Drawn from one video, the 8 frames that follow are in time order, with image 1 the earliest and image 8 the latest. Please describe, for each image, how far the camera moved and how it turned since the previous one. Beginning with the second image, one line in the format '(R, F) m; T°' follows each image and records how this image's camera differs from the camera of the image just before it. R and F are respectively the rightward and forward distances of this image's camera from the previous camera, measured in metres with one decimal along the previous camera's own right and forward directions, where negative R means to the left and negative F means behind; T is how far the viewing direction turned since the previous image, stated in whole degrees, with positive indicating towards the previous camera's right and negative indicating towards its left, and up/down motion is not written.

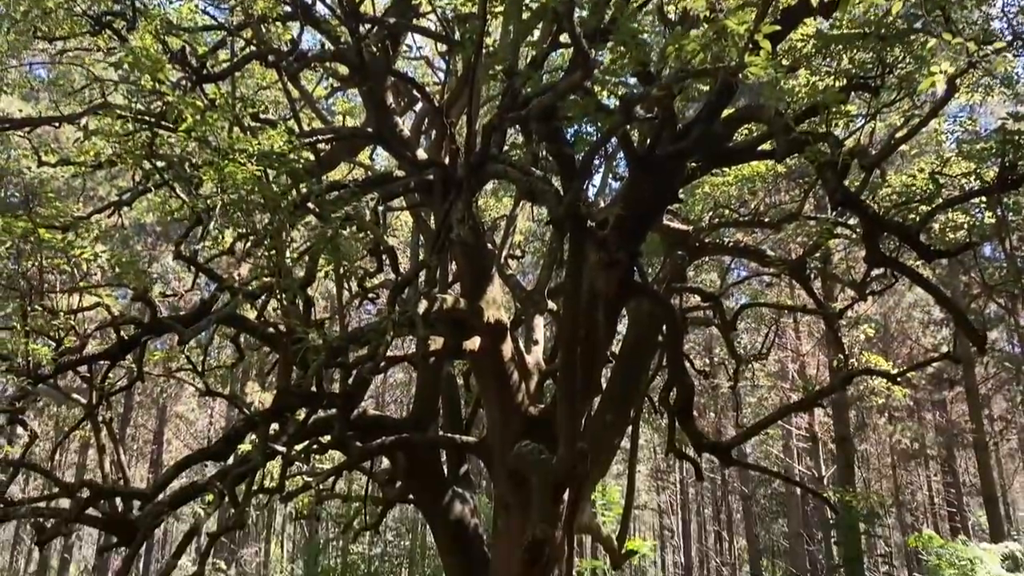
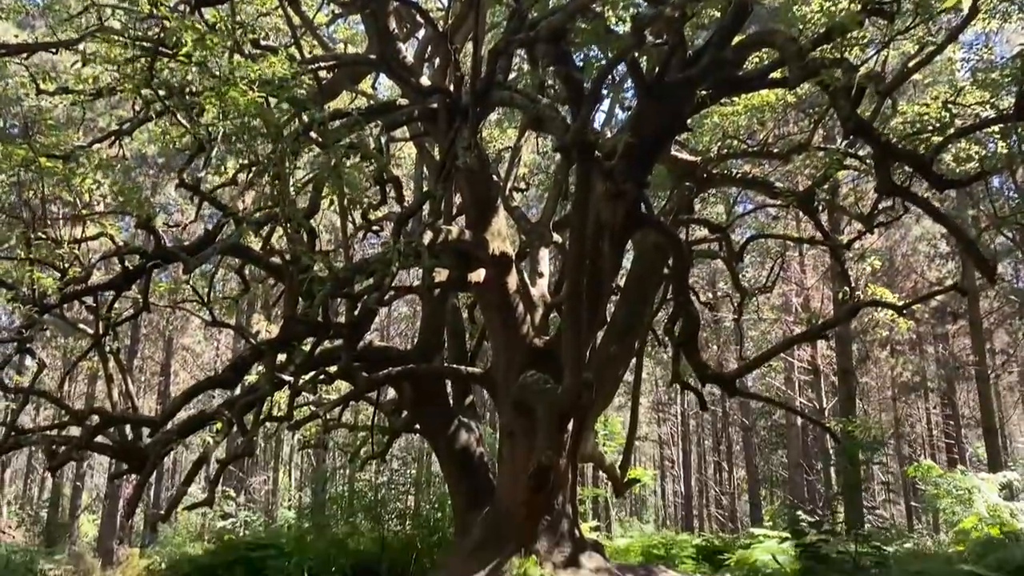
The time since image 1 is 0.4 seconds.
(0.0, 0.0) m; 0°
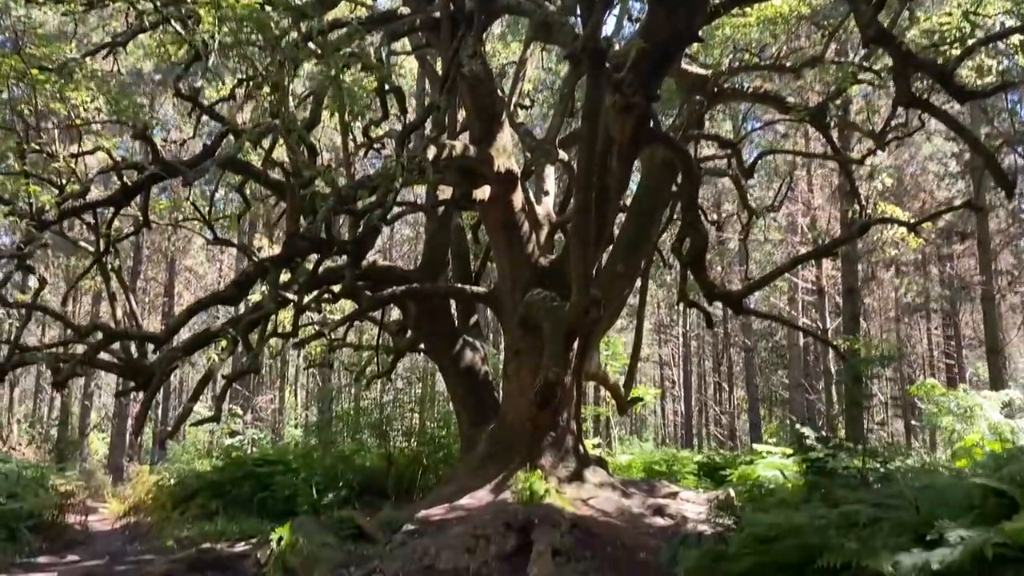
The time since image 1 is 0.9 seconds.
(0.0, +0.1) m; 0°
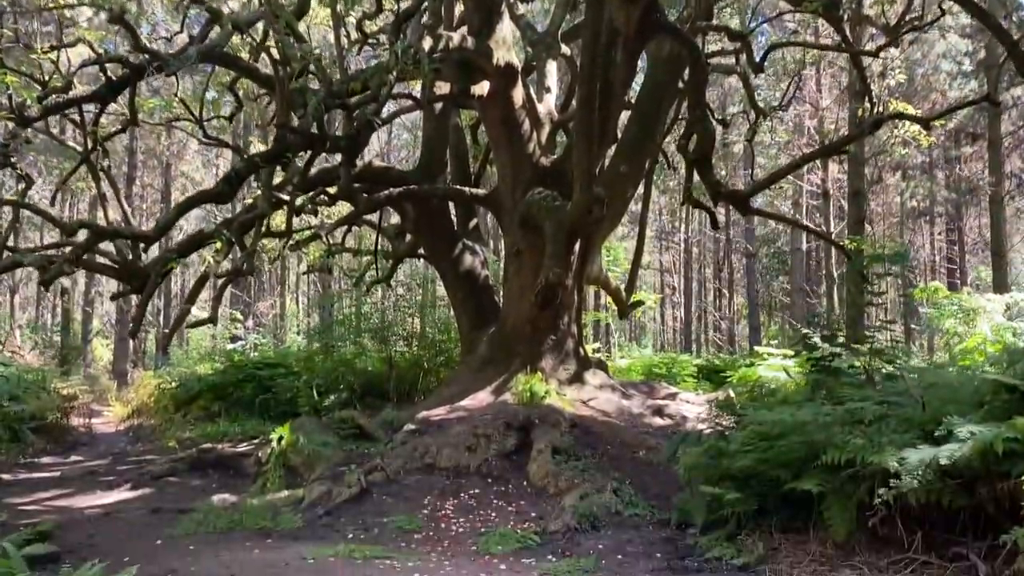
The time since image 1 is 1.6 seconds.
(0.0, +0.2) m; 0°
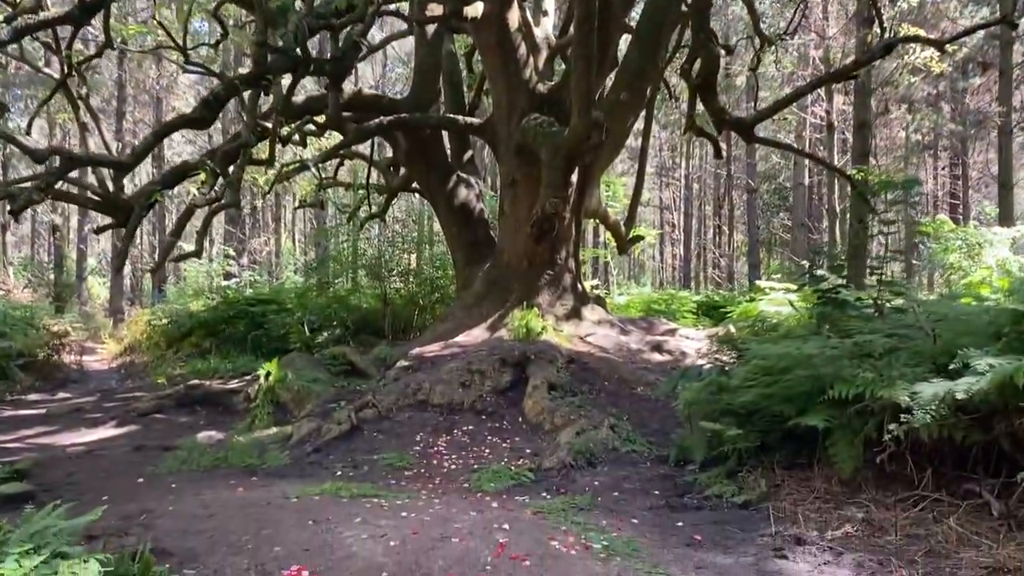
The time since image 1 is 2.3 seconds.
(0.0, +0.3) m; 0°
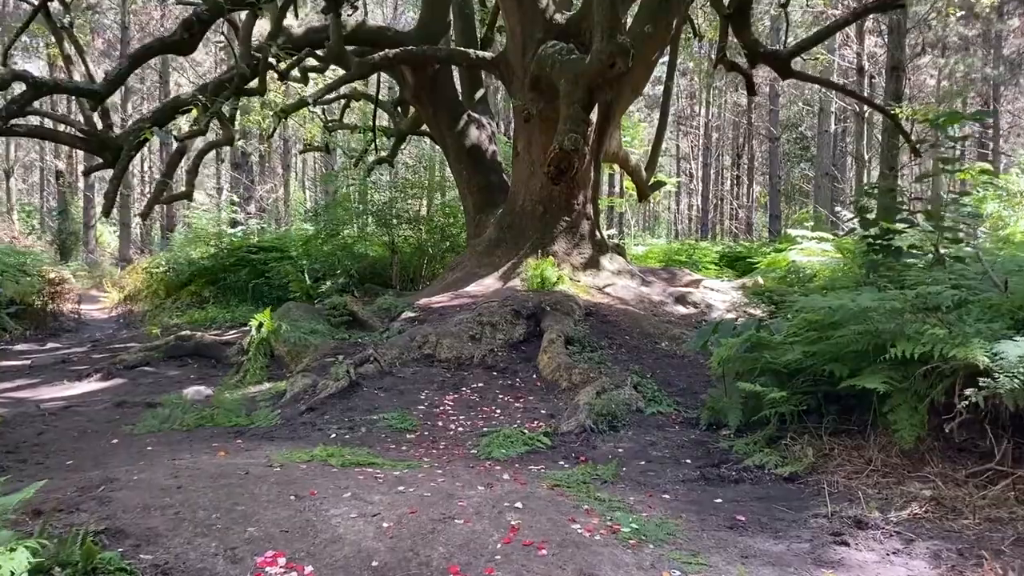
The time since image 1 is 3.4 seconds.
(0.0, +0.6) m; -1°
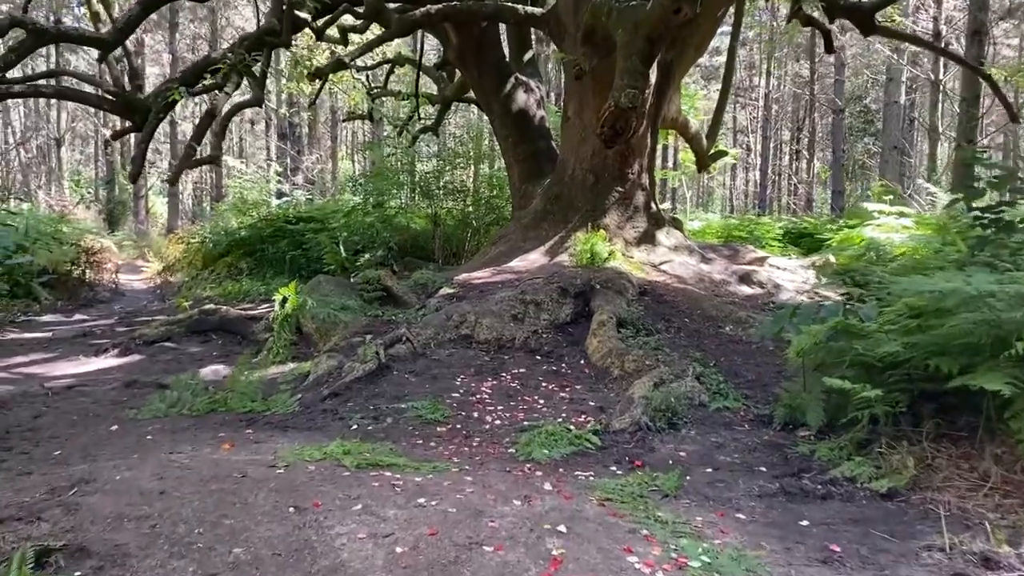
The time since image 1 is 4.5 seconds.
(0.0, +0.6) m; -3°
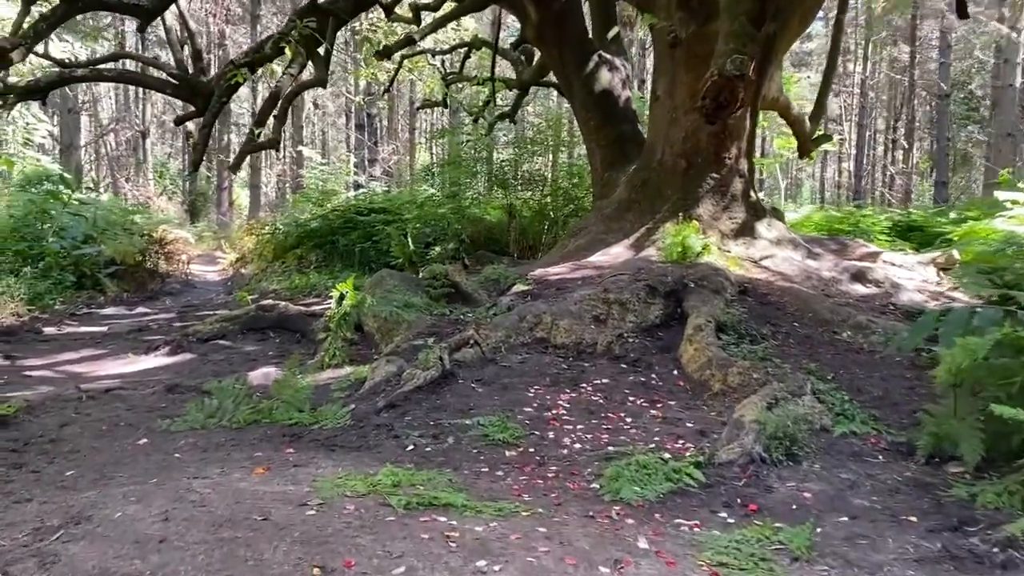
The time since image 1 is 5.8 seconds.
(0.0, +0.7) m; -5°
